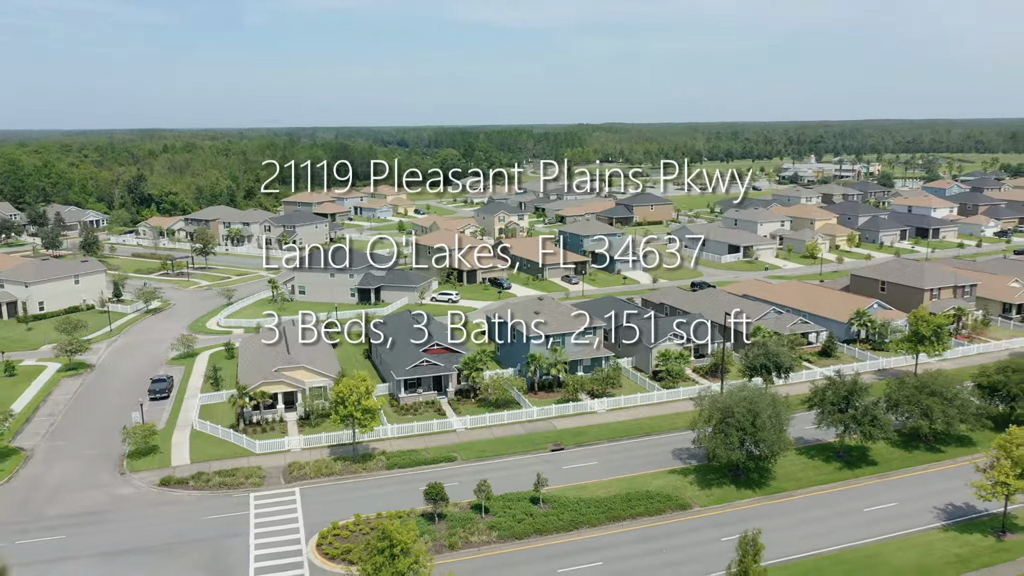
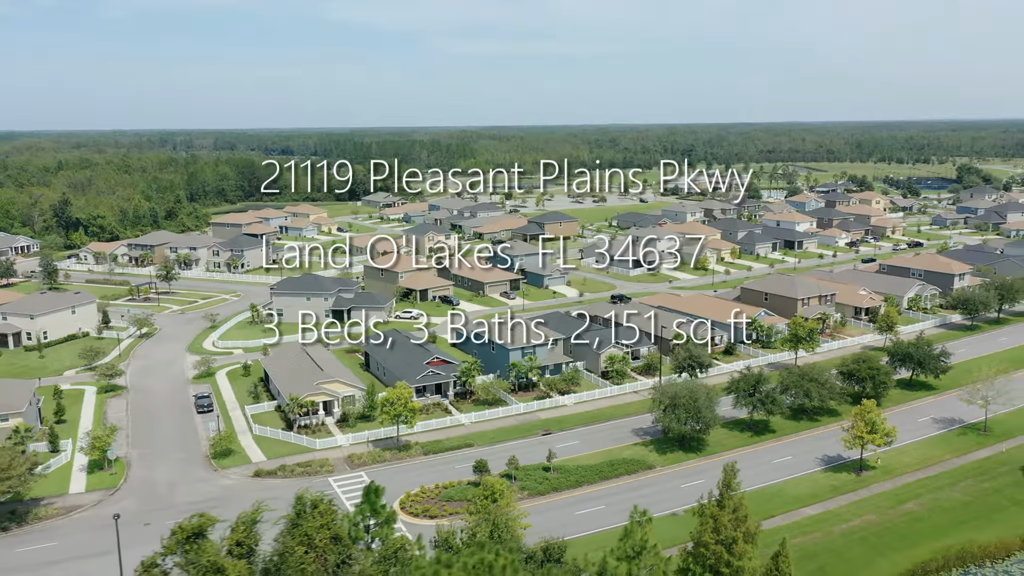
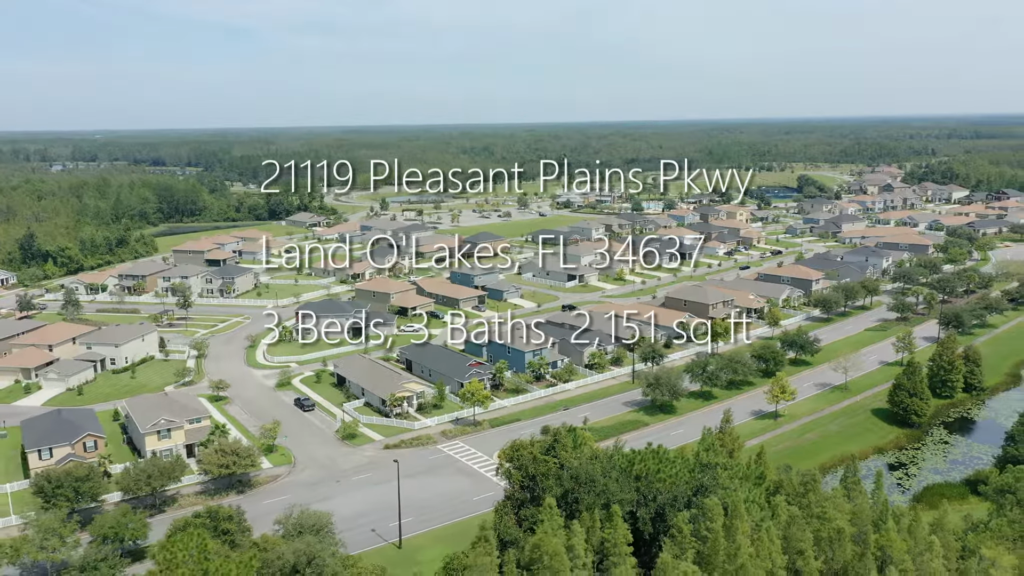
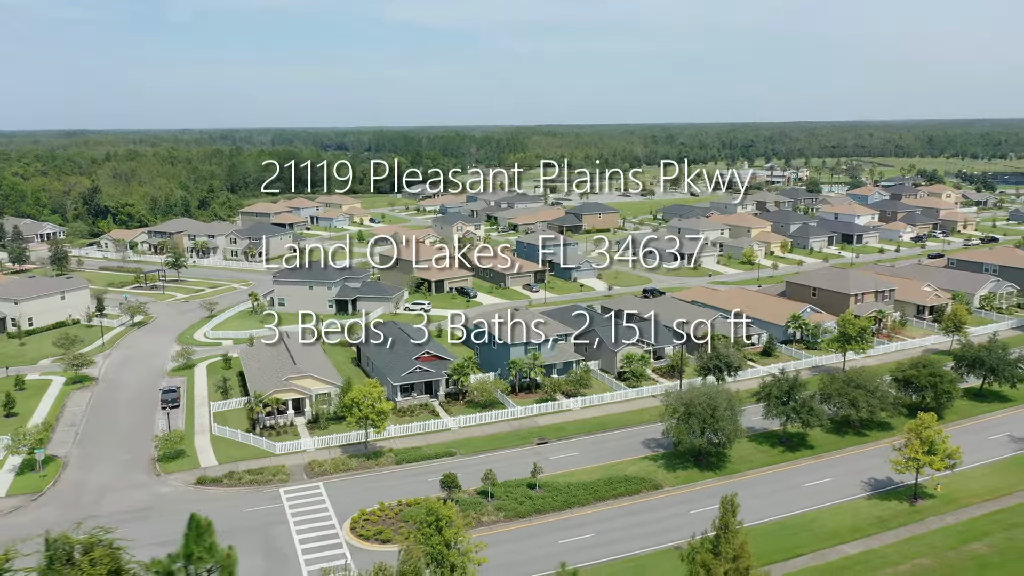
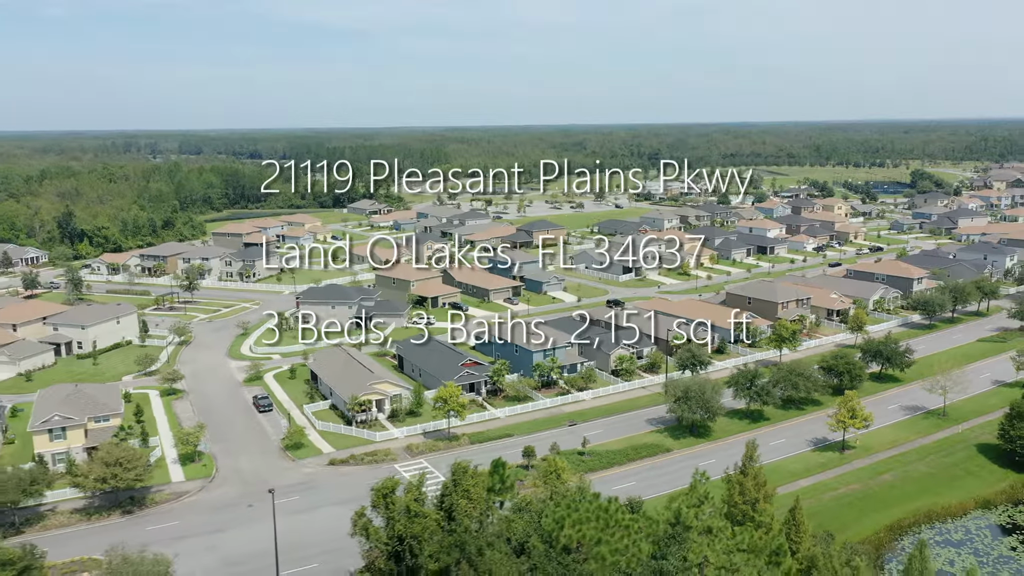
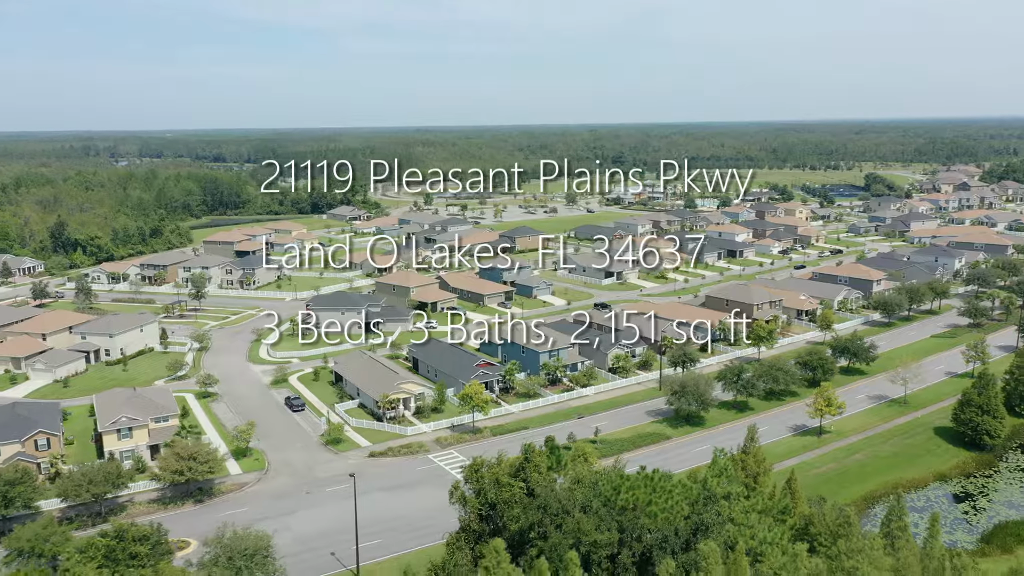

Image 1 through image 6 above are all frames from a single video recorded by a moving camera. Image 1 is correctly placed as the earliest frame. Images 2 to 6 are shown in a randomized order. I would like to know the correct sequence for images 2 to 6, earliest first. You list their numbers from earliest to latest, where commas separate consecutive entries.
4, 2, 5, 6, 3
